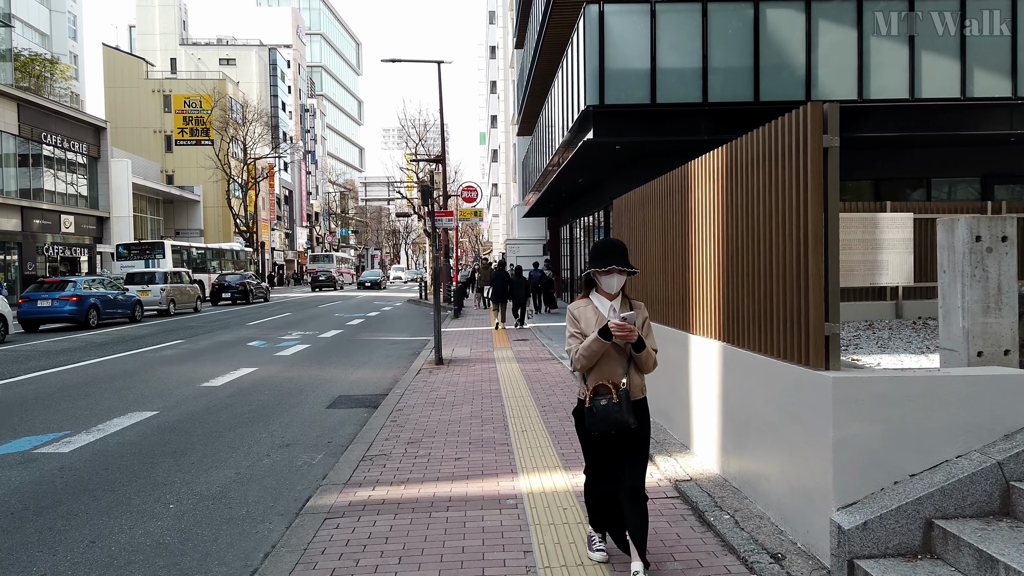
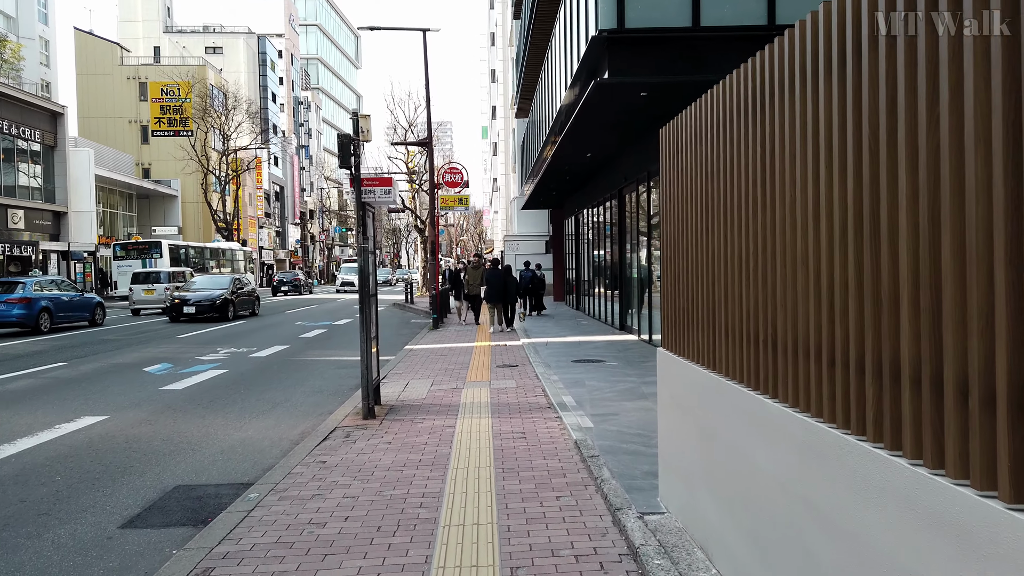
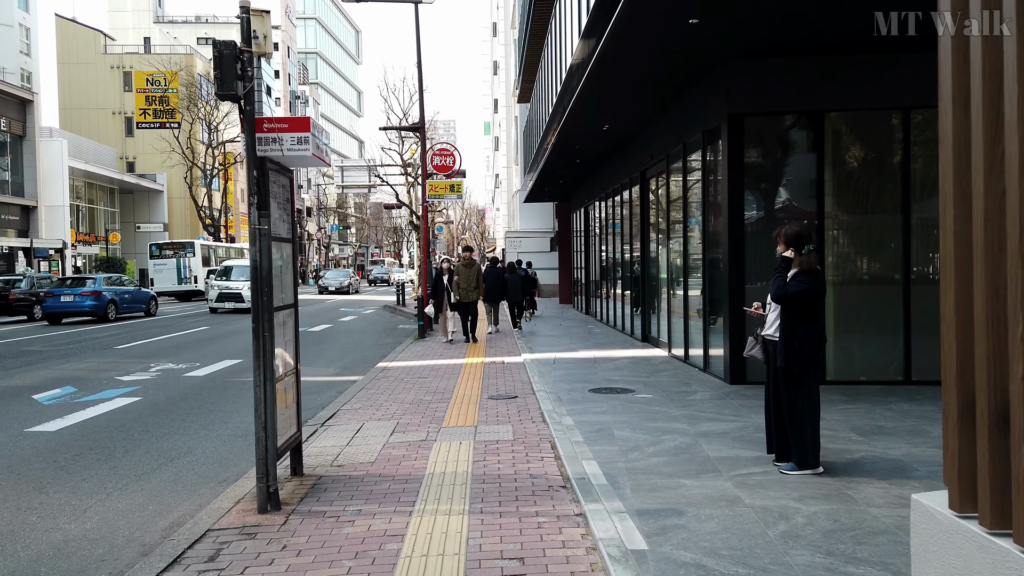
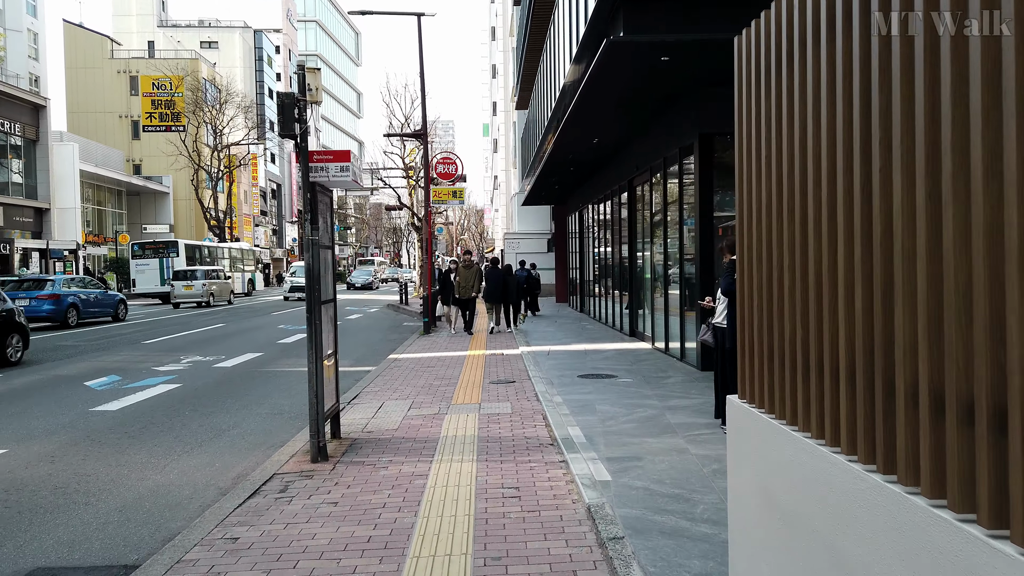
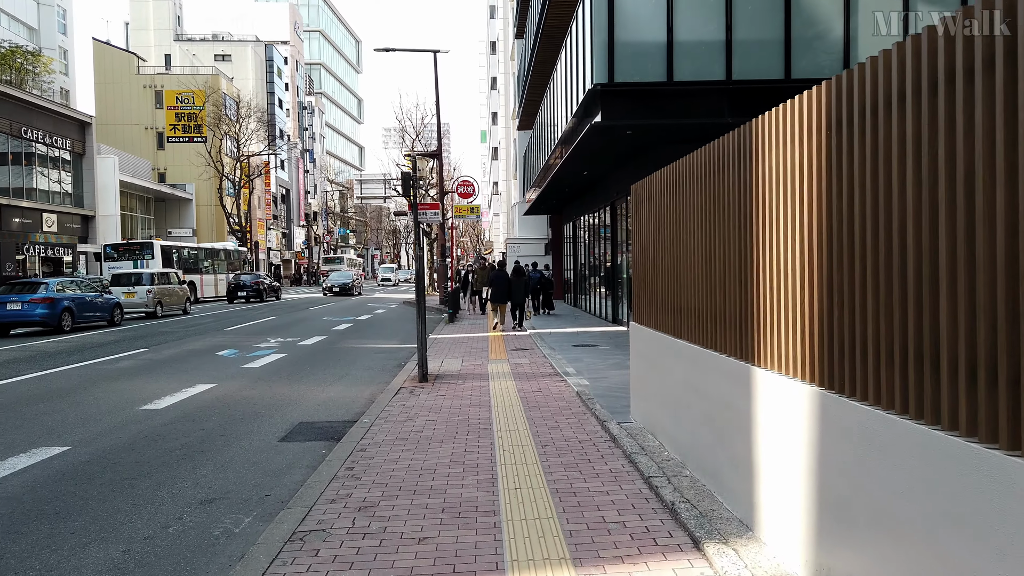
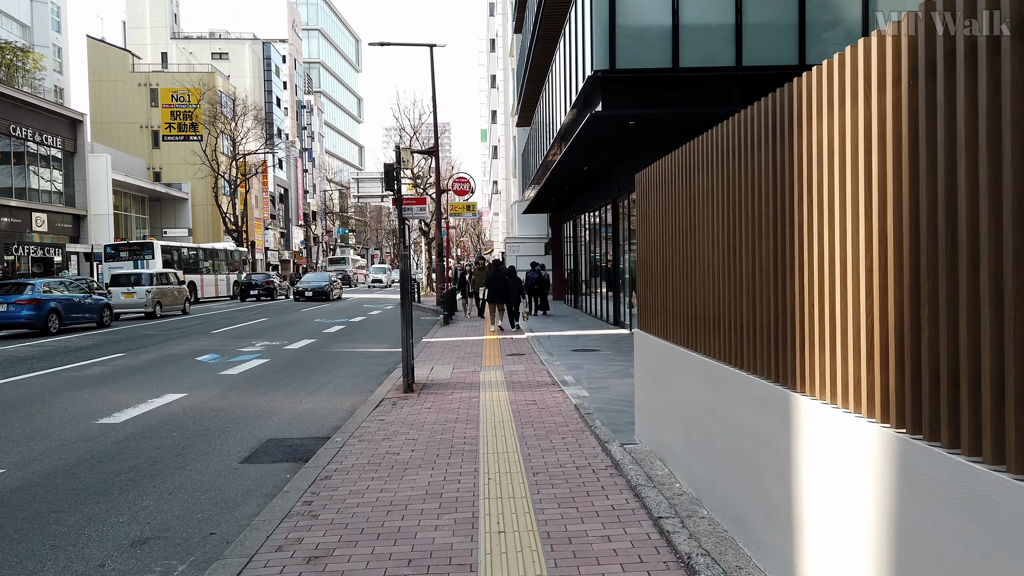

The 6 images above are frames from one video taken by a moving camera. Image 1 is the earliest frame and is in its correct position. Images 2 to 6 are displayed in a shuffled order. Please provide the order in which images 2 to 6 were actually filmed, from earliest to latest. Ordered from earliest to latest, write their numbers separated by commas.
5, 6, 2, 4, 3
